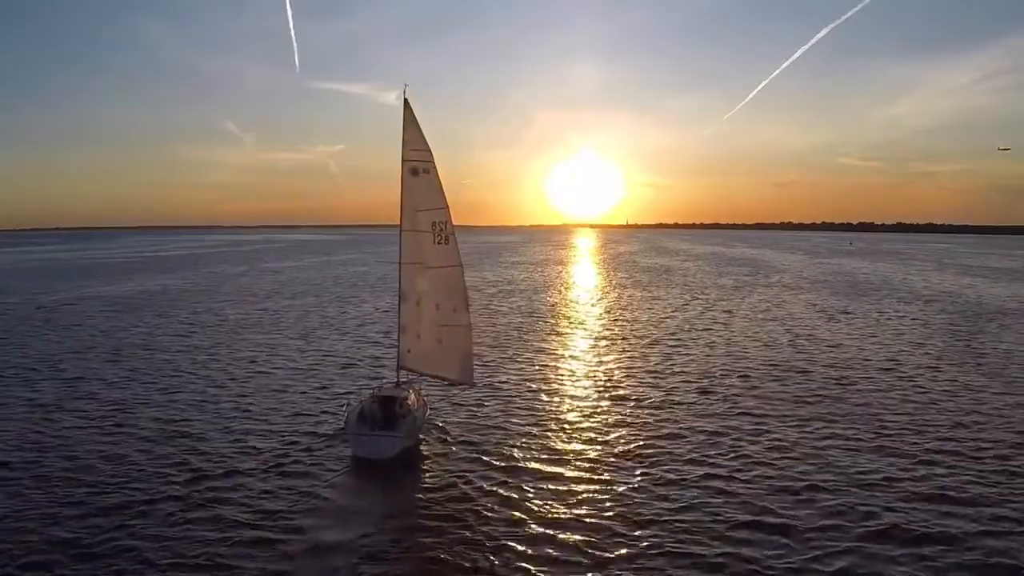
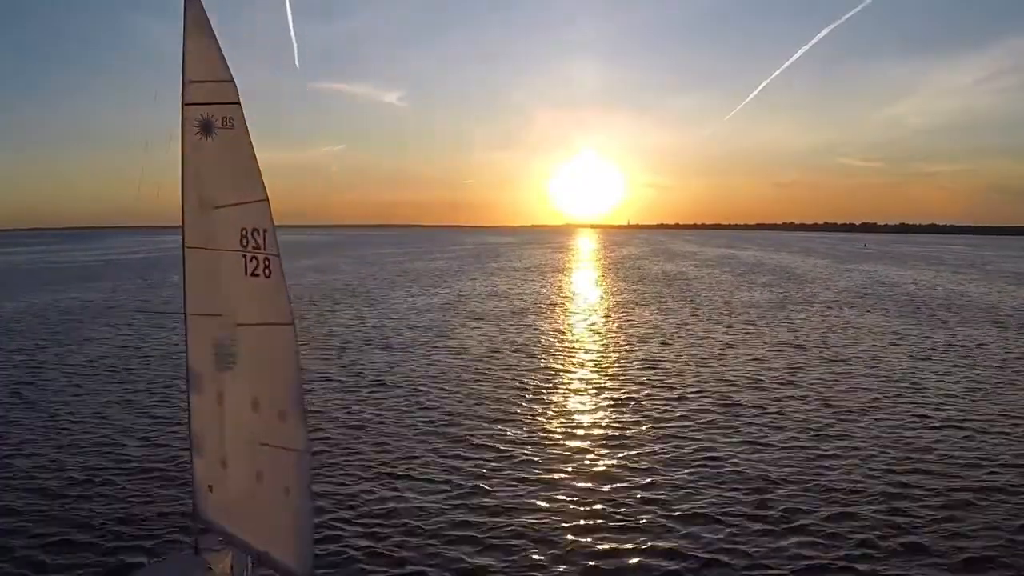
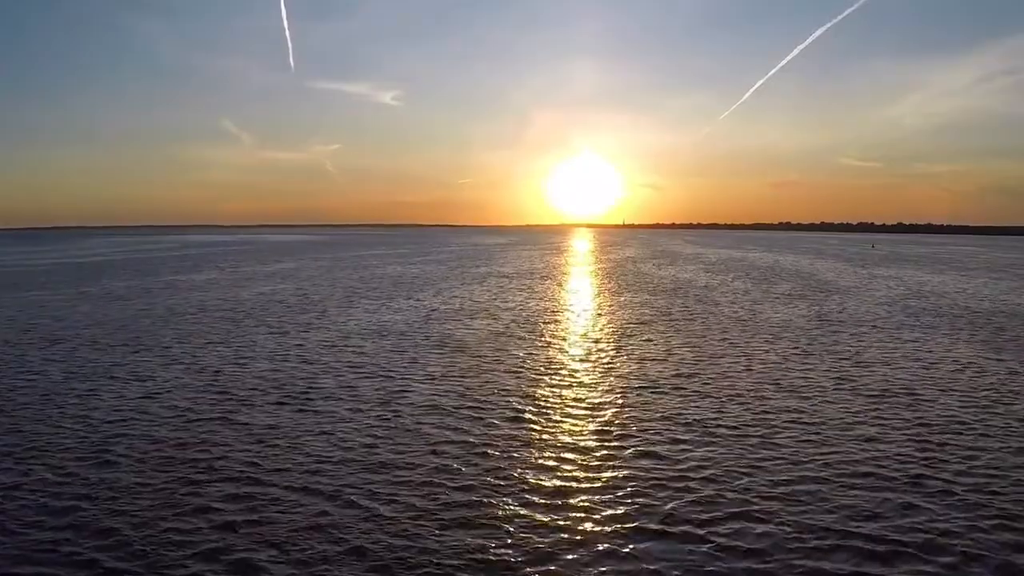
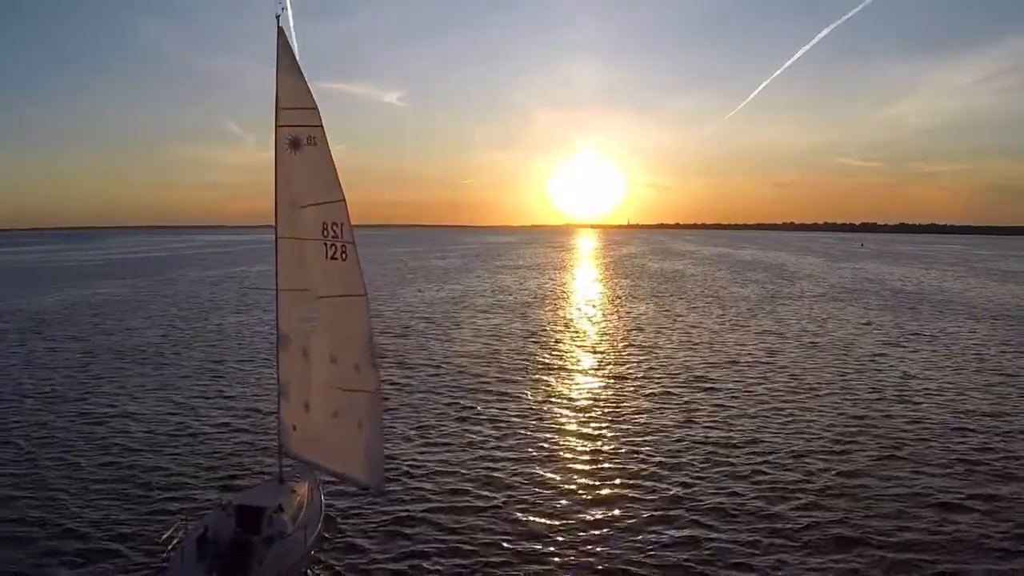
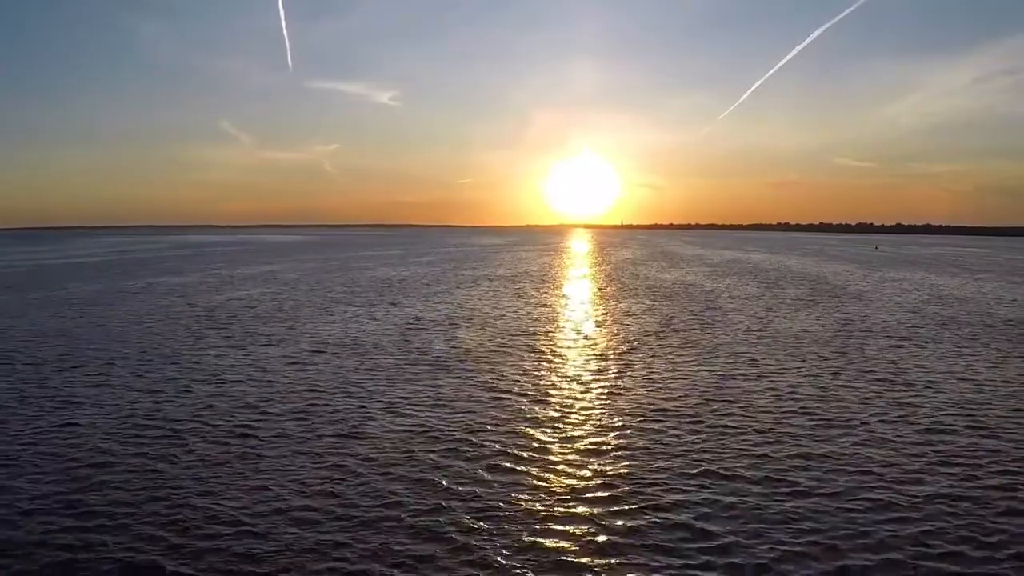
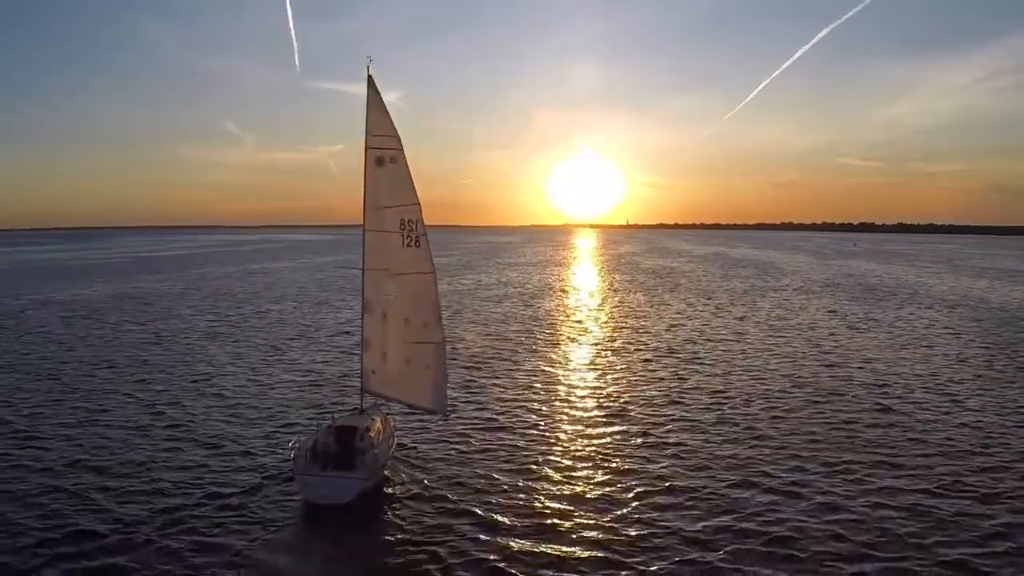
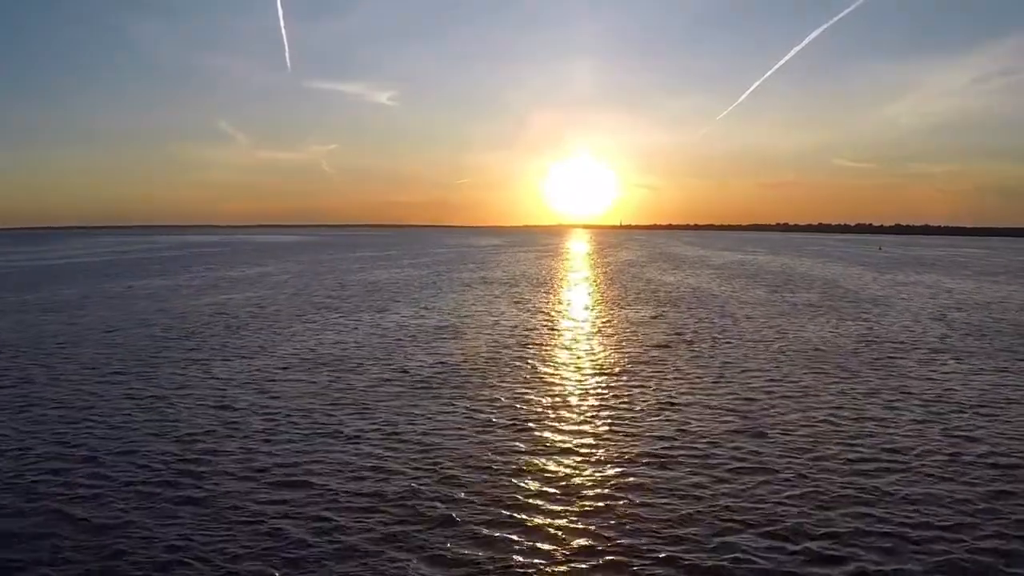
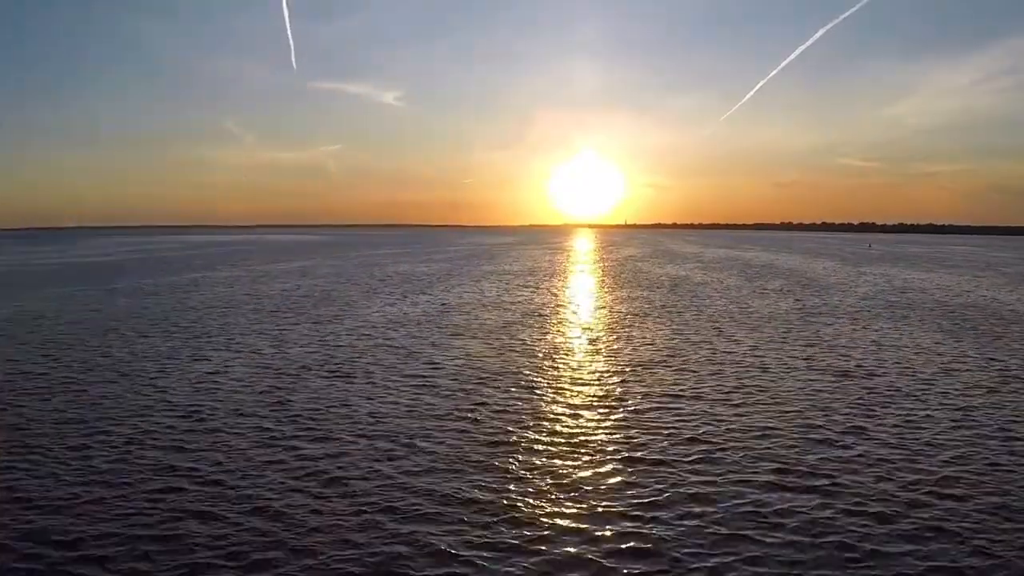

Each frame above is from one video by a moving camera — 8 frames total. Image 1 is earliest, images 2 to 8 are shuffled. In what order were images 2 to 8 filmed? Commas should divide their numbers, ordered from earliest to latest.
6, 4, 2, 8, 3, 5, 7
